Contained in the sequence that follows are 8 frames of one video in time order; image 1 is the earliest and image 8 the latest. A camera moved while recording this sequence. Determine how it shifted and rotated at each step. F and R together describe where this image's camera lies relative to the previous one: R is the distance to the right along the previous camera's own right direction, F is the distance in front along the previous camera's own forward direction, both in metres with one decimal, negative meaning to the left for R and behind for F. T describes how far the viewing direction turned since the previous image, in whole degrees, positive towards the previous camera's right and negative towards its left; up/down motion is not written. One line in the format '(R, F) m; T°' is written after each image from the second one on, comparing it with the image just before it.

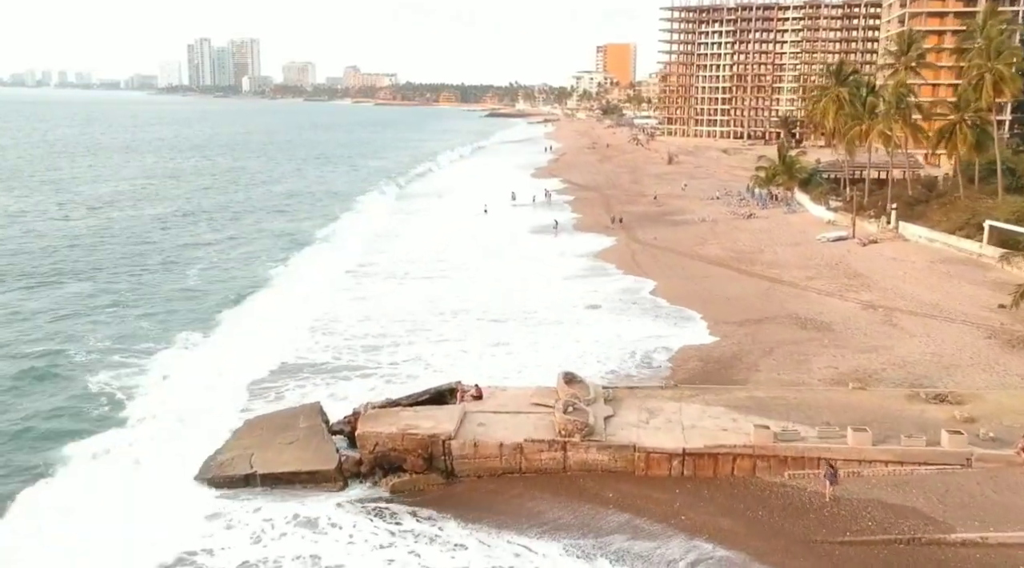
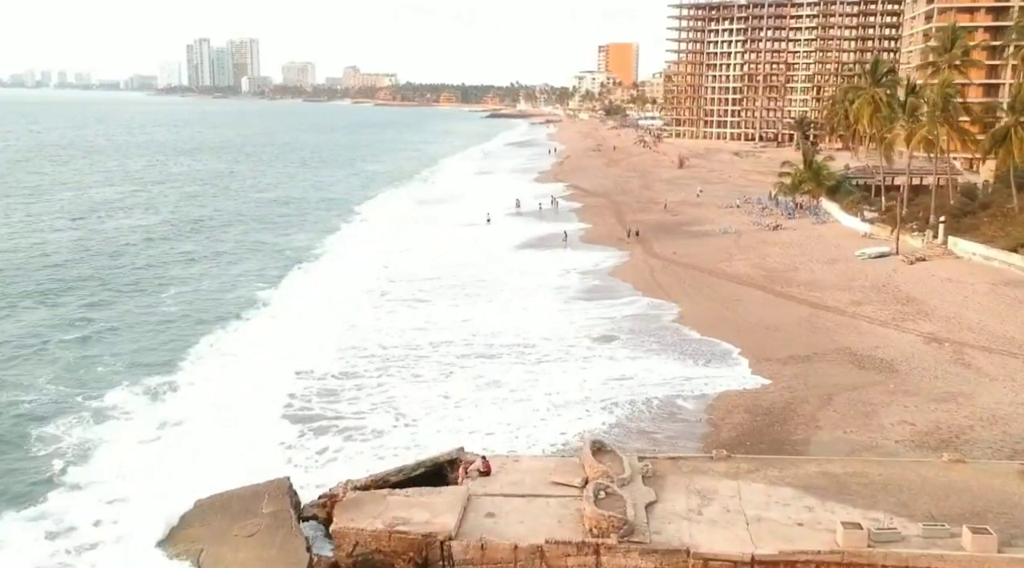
(-0.2, +4.3) m; 0°
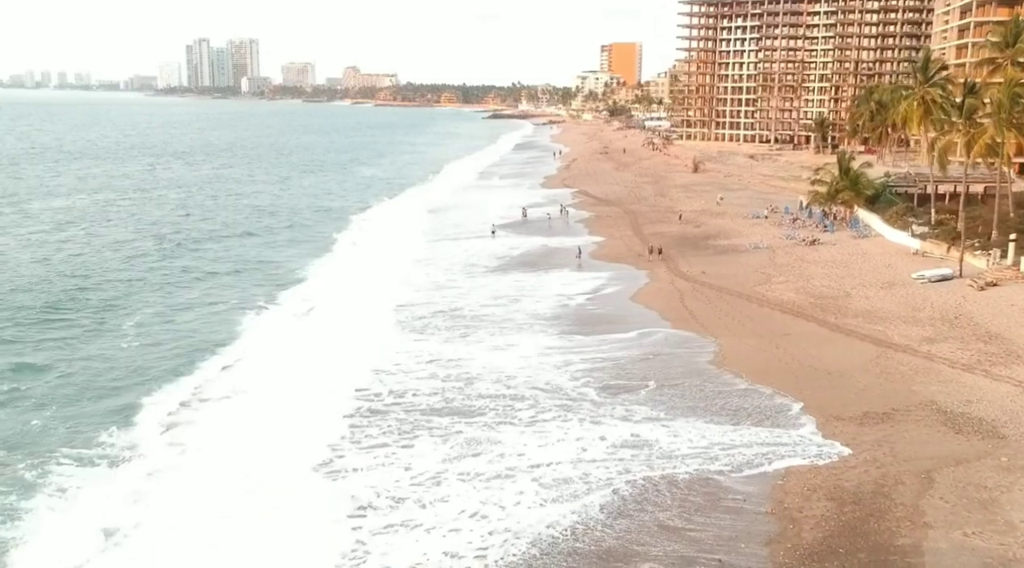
(-0.3, +4.9) m; 0°
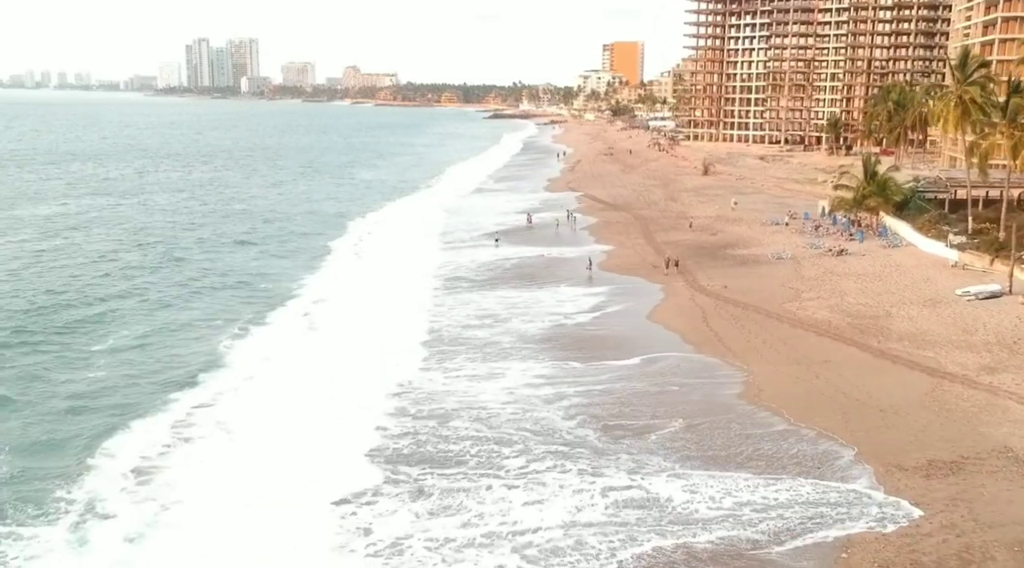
(-0.2, +3.0) m; 0°
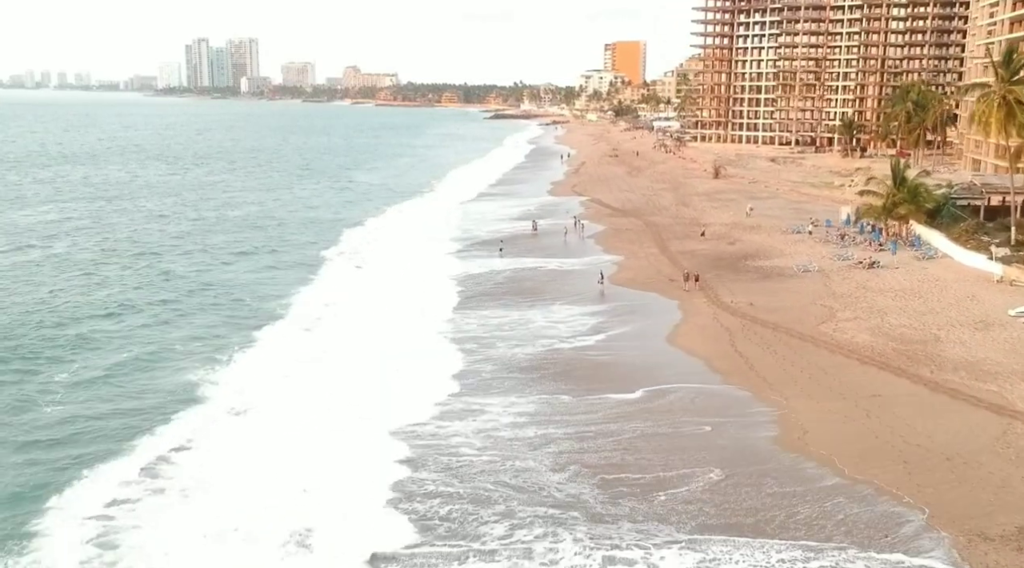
(-0.2, +3.0) m; 0°
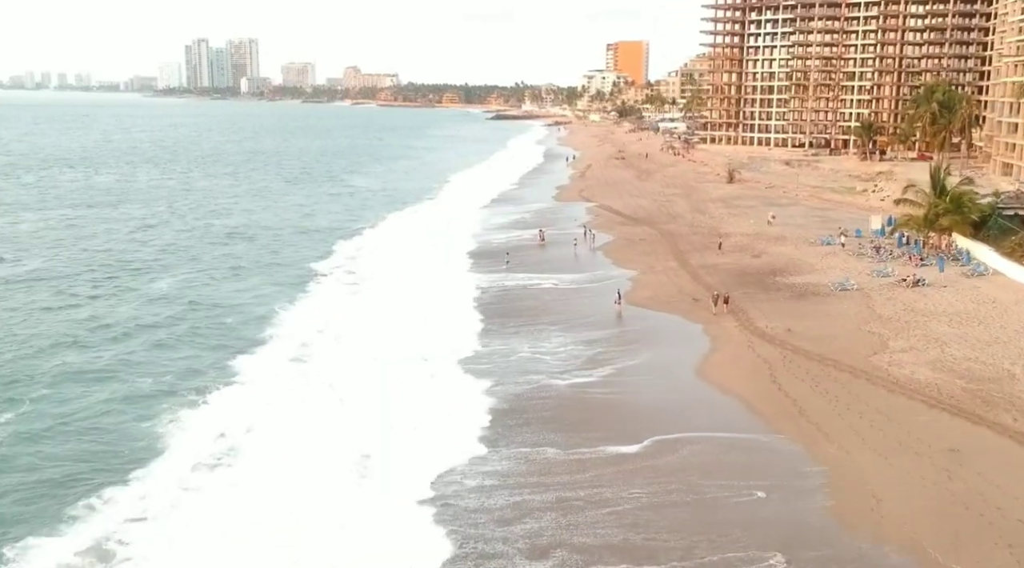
(-0.3, +3.6) m; 0°
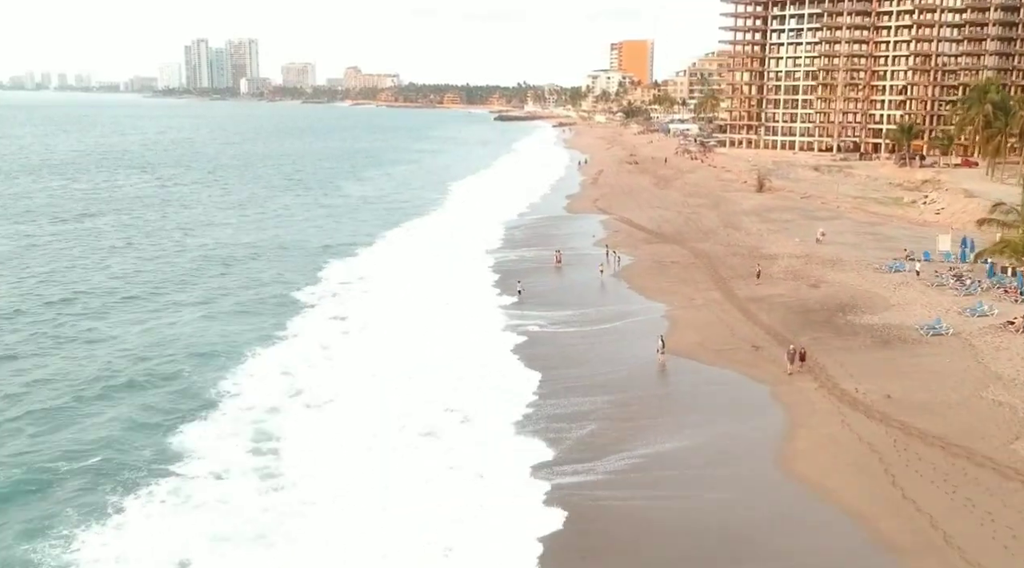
(-0.5, +6.6) m; 0°
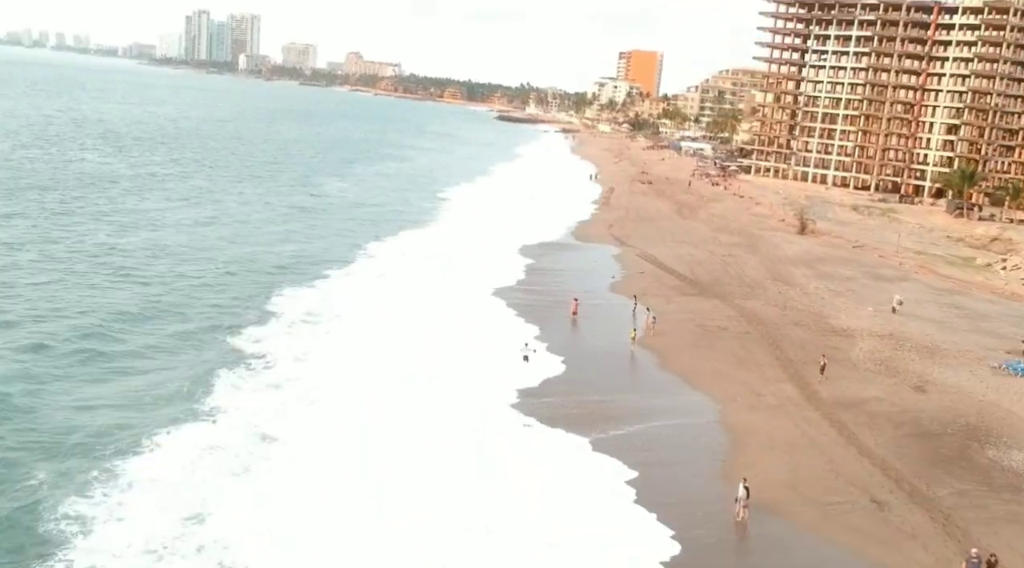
(-0.8, +9.5) m; +1°
